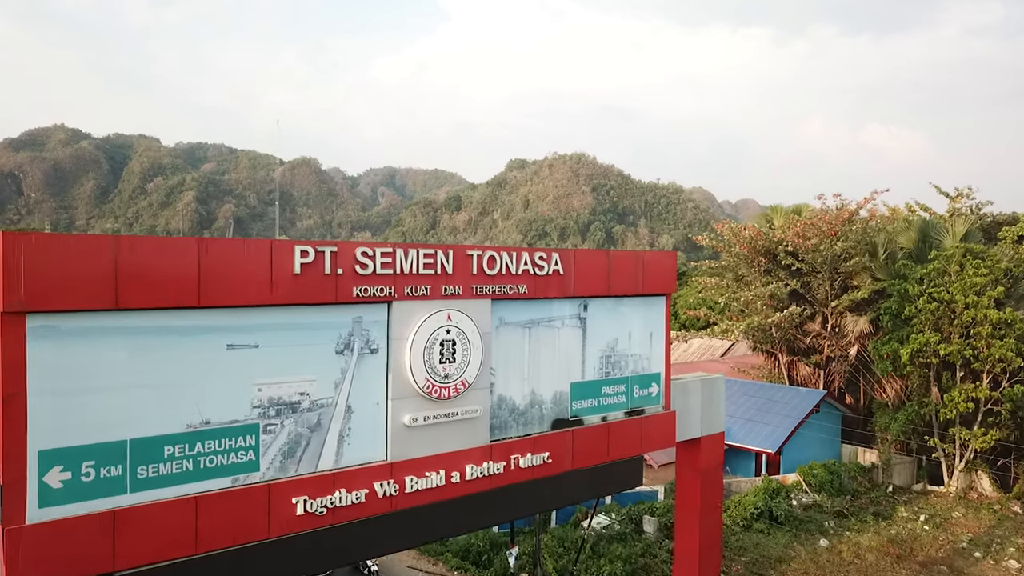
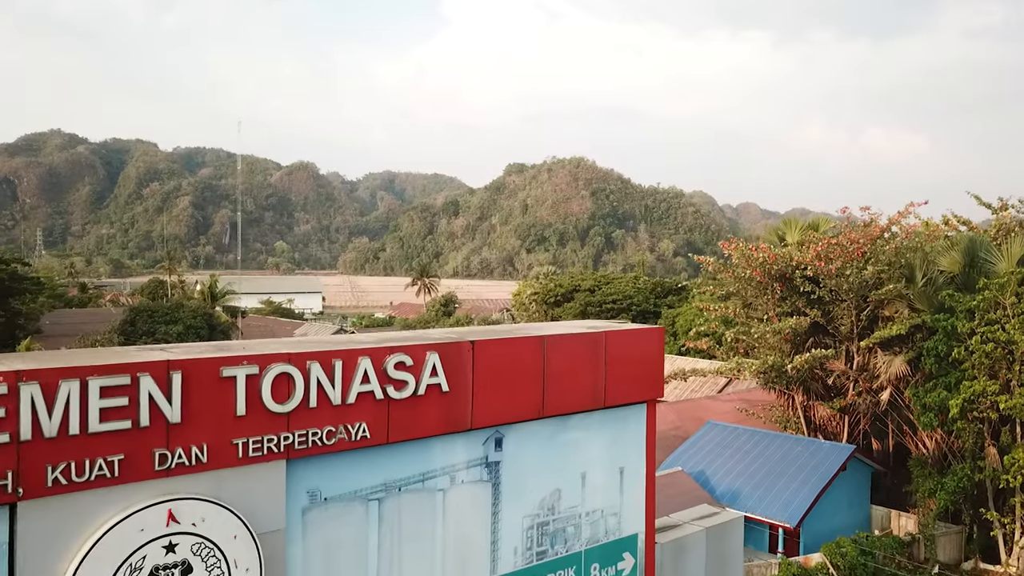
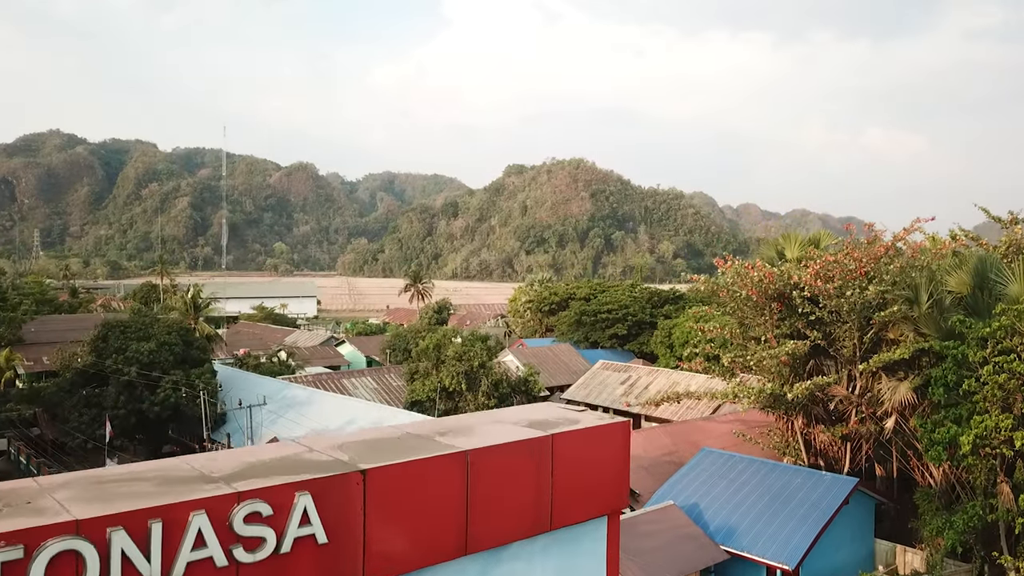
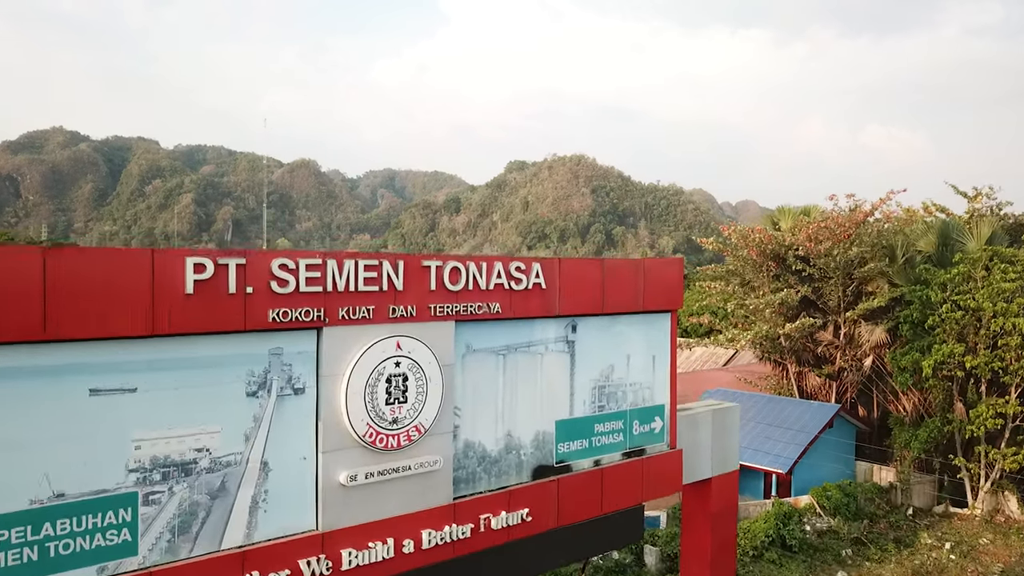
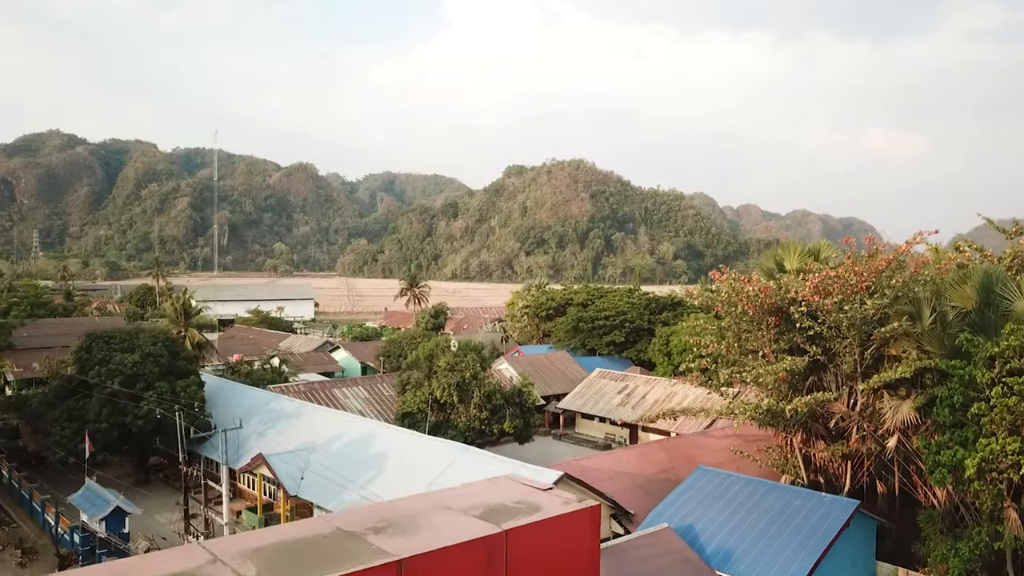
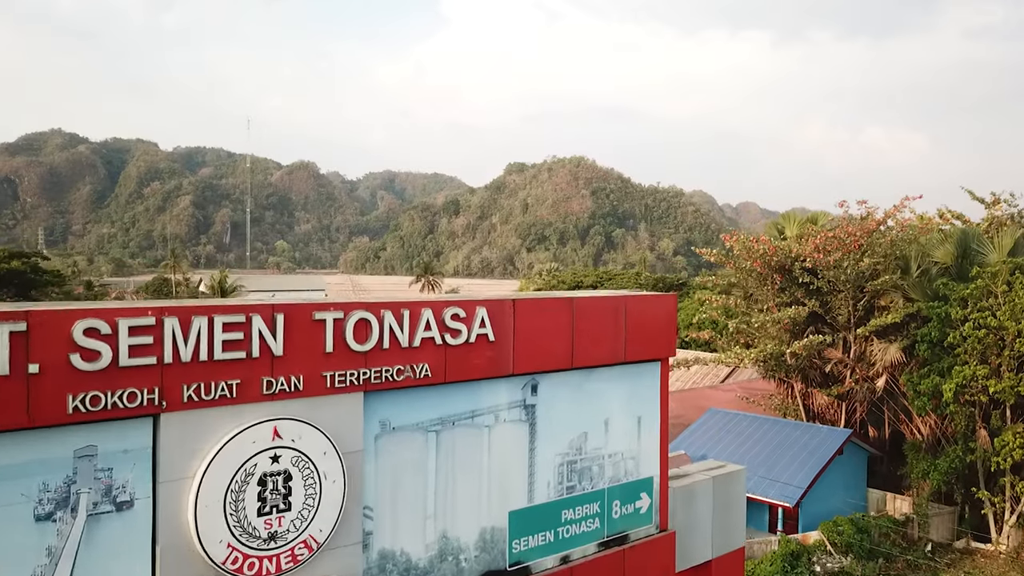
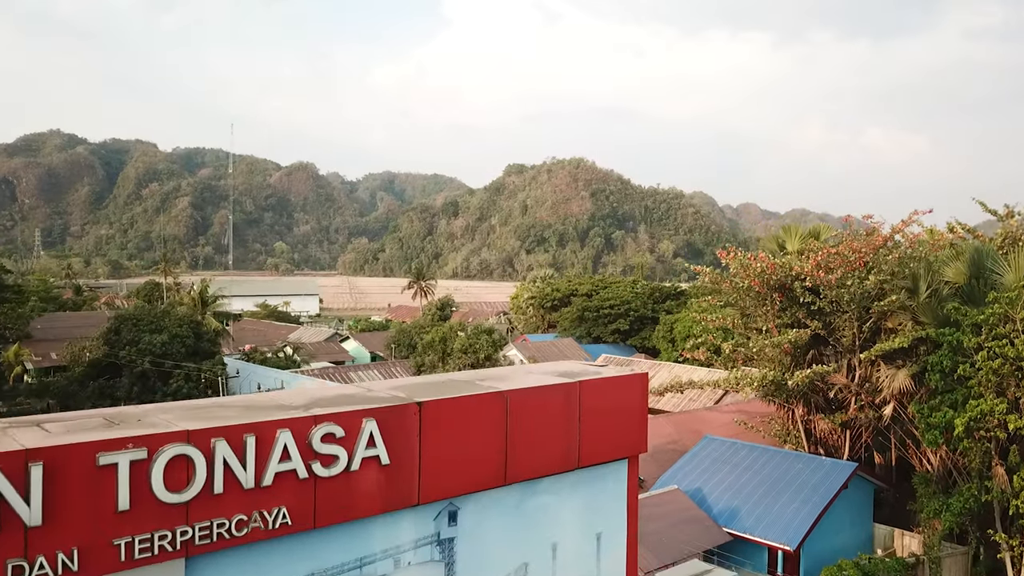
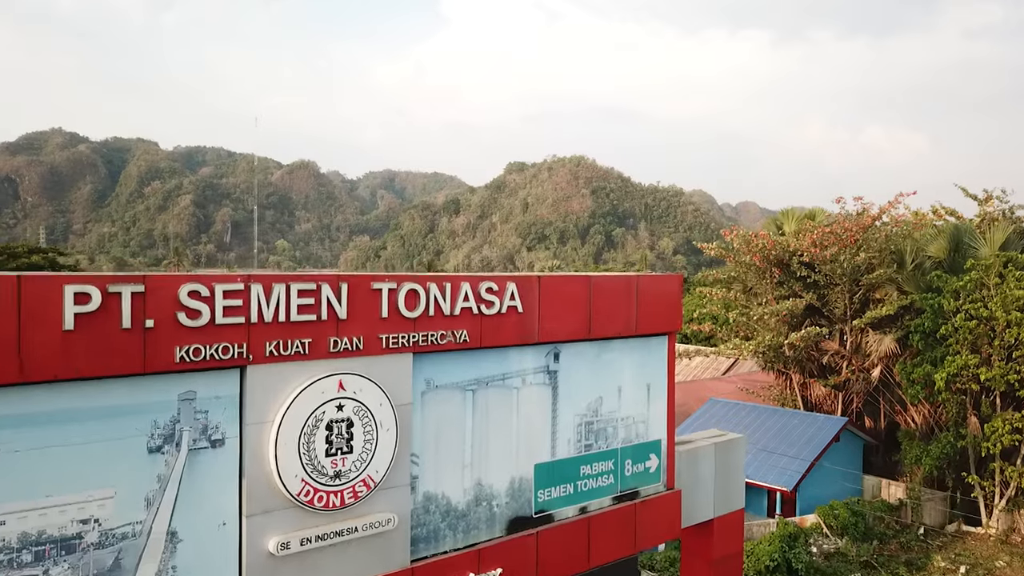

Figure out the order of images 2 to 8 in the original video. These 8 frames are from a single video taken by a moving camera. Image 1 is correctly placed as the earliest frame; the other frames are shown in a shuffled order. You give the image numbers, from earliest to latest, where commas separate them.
4, 8, 6, 2, 7, 3, 5
